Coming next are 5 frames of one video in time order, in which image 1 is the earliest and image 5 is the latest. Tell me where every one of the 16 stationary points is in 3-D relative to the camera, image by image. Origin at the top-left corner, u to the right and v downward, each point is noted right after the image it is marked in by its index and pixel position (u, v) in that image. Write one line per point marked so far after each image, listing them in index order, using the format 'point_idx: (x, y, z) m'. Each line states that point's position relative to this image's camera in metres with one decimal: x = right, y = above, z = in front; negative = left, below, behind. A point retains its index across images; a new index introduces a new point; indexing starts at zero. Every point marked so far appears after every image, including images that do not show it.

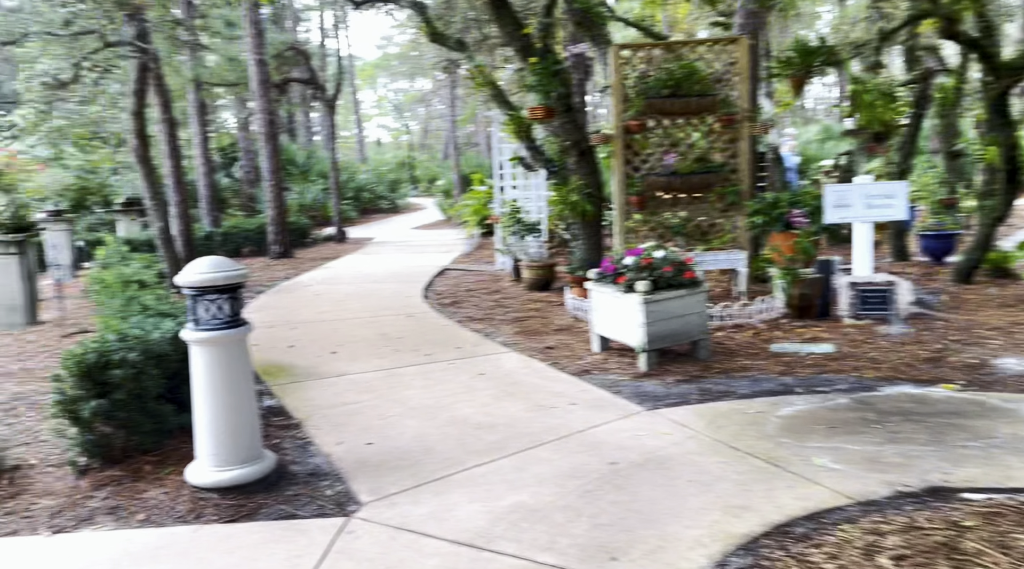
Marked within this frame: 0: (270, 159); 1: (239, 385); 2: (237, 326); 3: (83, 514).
0: (-3.8, +2.0, +12.7) m
1: (-1.2, -0.4, +3.6) m
2: (-1.2, -0.2, +3.6) m
3: (-1.9, -1.0, +3.5) m
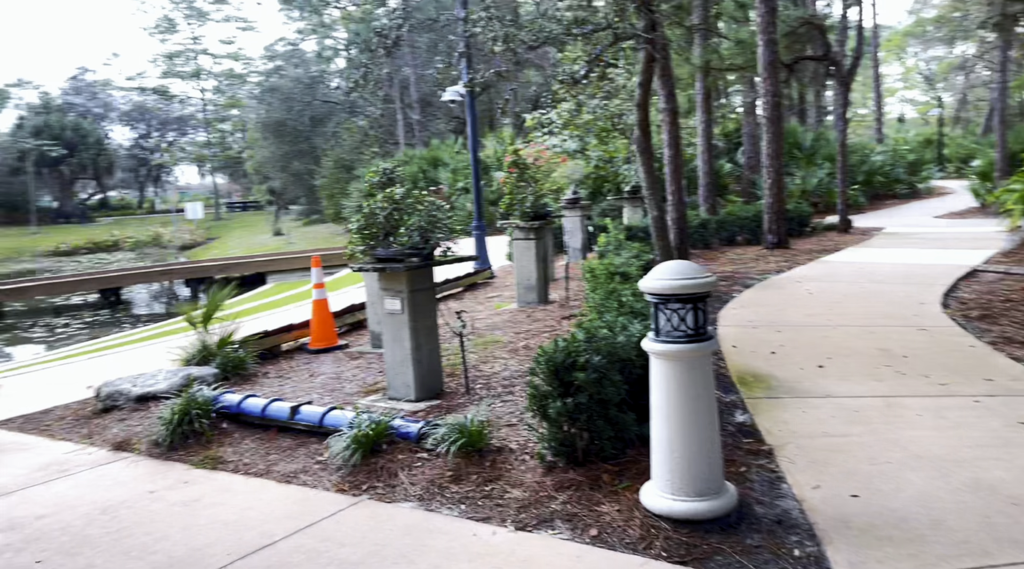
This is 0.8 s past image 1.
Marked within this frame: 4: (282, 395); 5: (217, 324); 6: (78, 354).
0: (+3.9, +2.1, +12.1) m
1: (+0.7, -0.5, +3.2) m
2: (+0.7, -0.2, +3.2) m
3: (+0.1, -1.0, +3.5) m
4: (-1.7, -0.8, +5.9) m
5: (-2.7, -0.3, +7.3) m
6: (-5.4, -0.9, +10.0) m
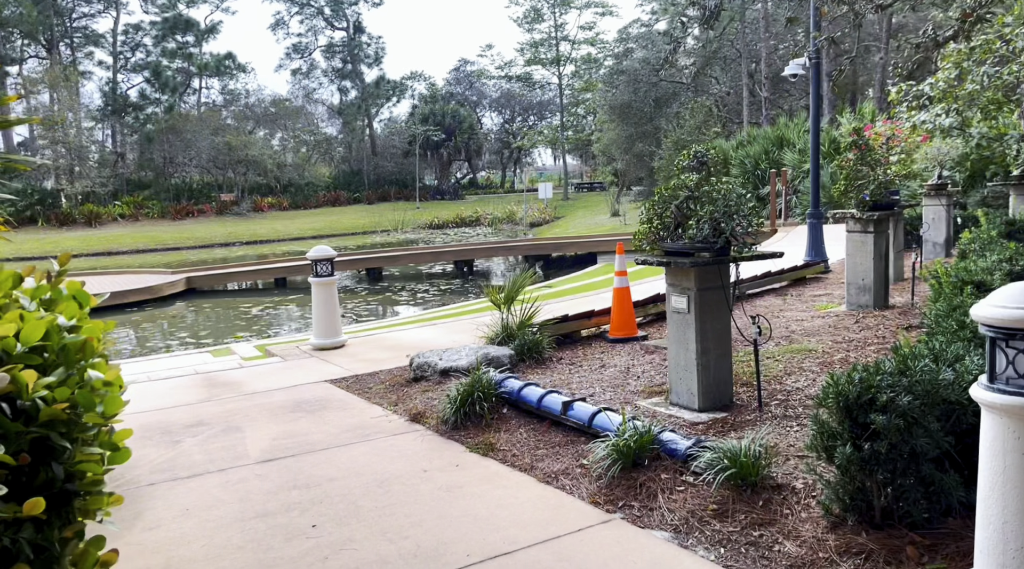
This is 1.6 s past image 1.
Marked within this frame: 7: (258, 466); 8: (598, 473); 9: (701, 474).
0: (+8.1, +1.9, +9.0) m
1: (+1.5, -0.6, +2.3) m
2: (+1.5, -0.3, +2.2) m
3: (+1.1, -1.0, +2.8) m
4: (+0.4, -0.7, +5.8) m
5: (+0.1, -0.2, +7.4) m
6: (-1.3, -0.5, +11.0) m
7: (-1.5, -1.1, +4.8) m
8: (+0.4, -0.9, +4.1) m
9: (+0.9, -0.9, +3.8) m
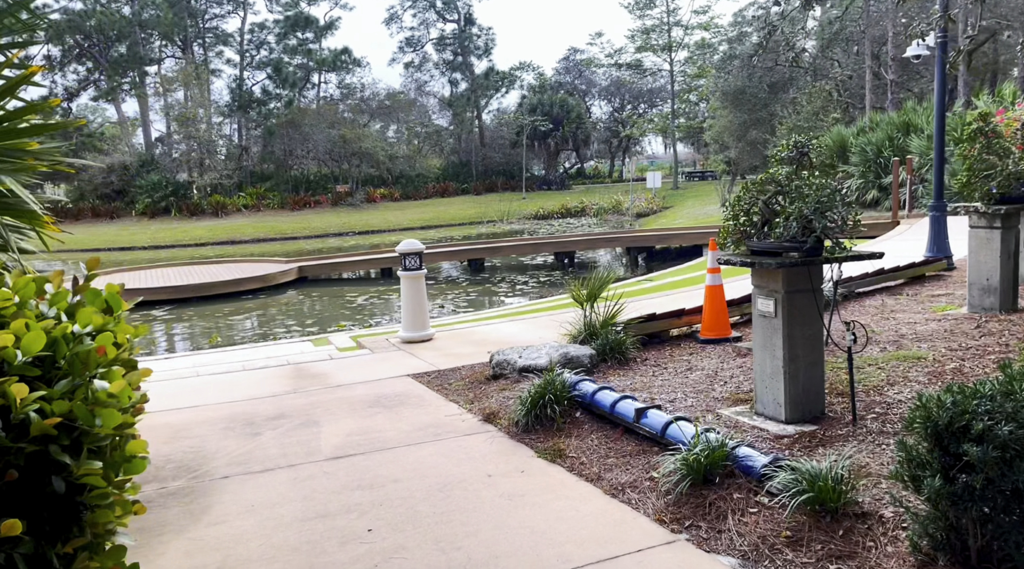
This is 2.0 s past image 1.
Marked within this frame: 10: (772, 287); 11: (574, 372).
0: (+9.1, +1.8, +7.7) m
1: (+1.5, -0.6, +1.9) m
2: (+1.5, -0.4, +1.9) m
3: (+1.2, -1.1, +2.5) m
4: (+0.9, -0.7, +5.5) m
5: (+0.8, -0.2, +7.1) m
6: (-0.1, -0.4, +11.0) m
7: (-1.1, -1.1, +4.8) m
8: (+0.7, -1.0, +3.9) m
9: (+1.1, -0.9, +3.5) m
10: (+1.5, 0.0, +4.6) m
11: (+0.4, -0.6, +5.7) m
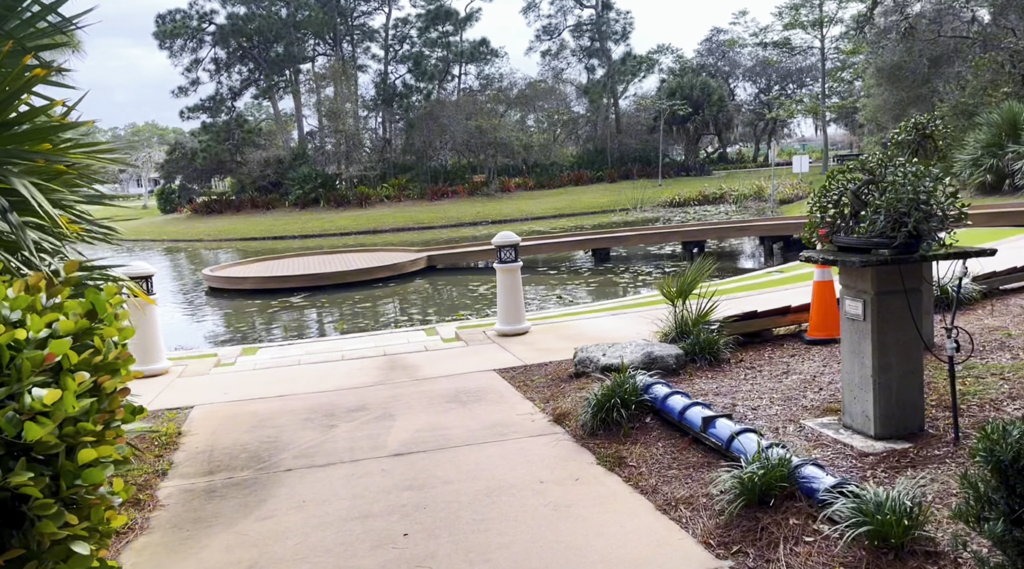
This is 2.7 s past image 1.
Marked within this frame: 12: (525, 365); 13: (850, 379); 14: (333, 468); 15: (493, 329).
0: (+9.8, +1.8, +5.8) m
1: (+1.4, -0.7, +1.5) m
2: (+1.4, -0.4, +1.4) m
3: (+1.1, -1.1, +2.1) m
4: (+1.4, -0.7, +5.1) m
5: (+1.6, -0.1, +6.7) m
6: (+1.3, -0.3, +10.7) m
7: (-0.7, -1.0, +4.8) m
8: (+0.9, -1.0, +3.5) m
9: (+1.3, -0.9, +3.1) m
10: (+1.8, 0.0, +4.2) m
11: (+0.9, -0.6, +5.4) m
12: (+0.1, -0.7, +7.1) m
13: (+1.8, -0.5, +4.3) m
14: (-1.0, -1.1, +4.7) m
15: (-0.2, -0.5, +8.9) m
